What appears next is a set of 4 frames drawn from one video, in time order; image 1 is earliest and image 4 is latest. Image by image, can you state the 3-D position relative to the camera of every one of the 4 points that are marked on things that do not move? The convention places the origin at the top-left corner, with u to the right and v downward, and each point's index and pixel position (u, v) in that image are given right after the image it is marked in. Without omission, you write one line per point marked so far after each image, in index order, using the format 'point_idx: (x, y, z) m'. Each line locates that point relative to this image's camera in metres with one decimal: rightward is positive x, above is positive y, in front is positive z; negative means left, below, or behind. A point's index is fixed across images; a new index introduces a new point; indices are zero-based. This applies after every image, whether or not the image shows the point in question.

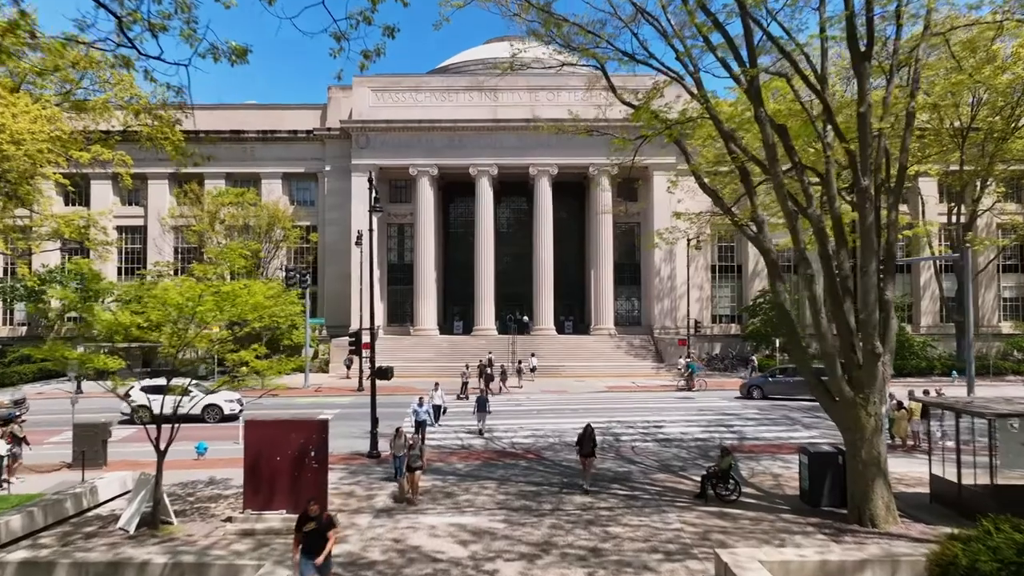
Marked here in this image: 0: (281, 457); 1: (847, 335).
0: (-6.3, -4.6, +11.5) m
1: (+9.1, -1.3, +11.4) m
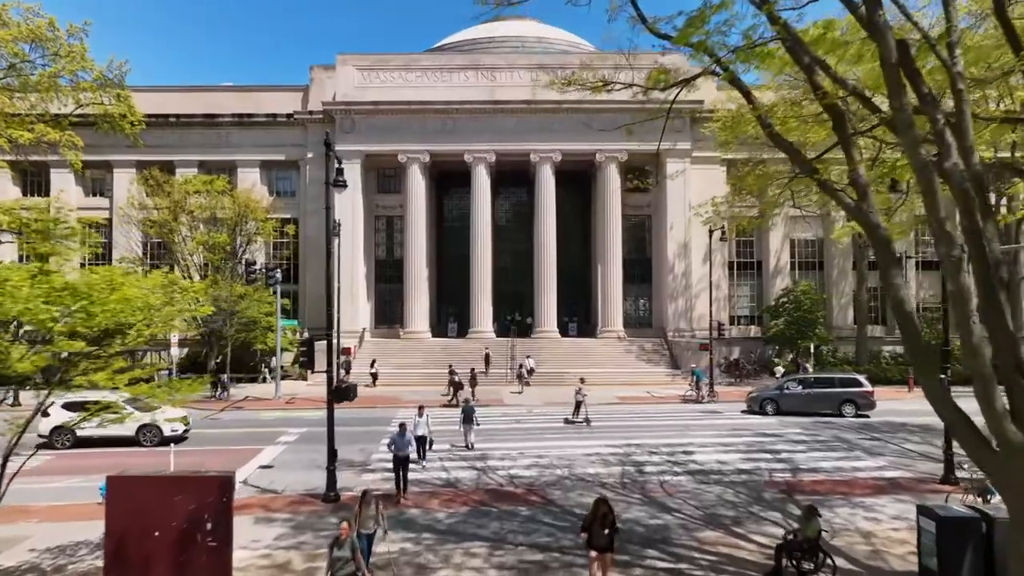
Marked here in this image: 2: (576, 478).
0: (-6.4, -4.5, +7.7) m
1: (+9.1, -1.1, +7.6) m
2: (+2.3, -6.9, +15.2) m
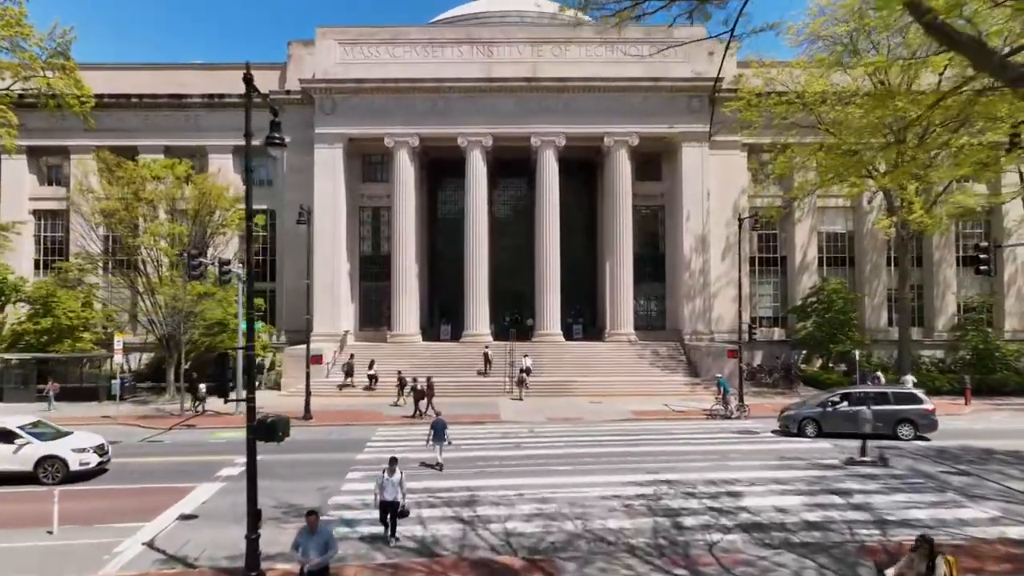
0: (-6.5, -4.3, +3.8) m
1: (+8.9, -0.9, +3.7) m
2: (+2.2, -6.7, +11.3) m
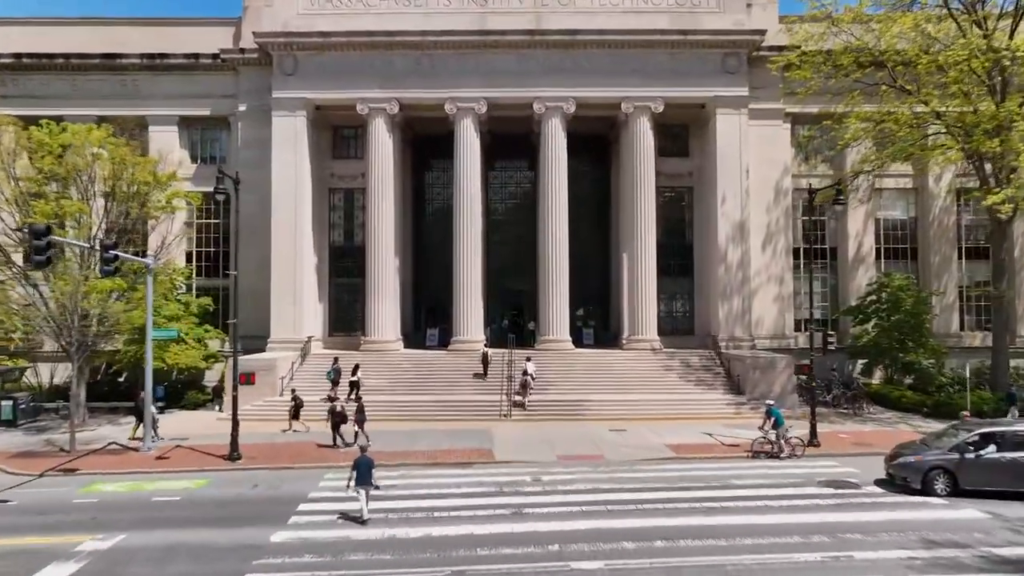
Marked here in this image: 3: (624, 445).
0: (-6.6, -4.1, -2.2) m
1: (+8.8, -0.7, -2.3) m
2: (+2.1, -6.5, +5.3) m
3: (+5.3, -7.3, +19.5) m
